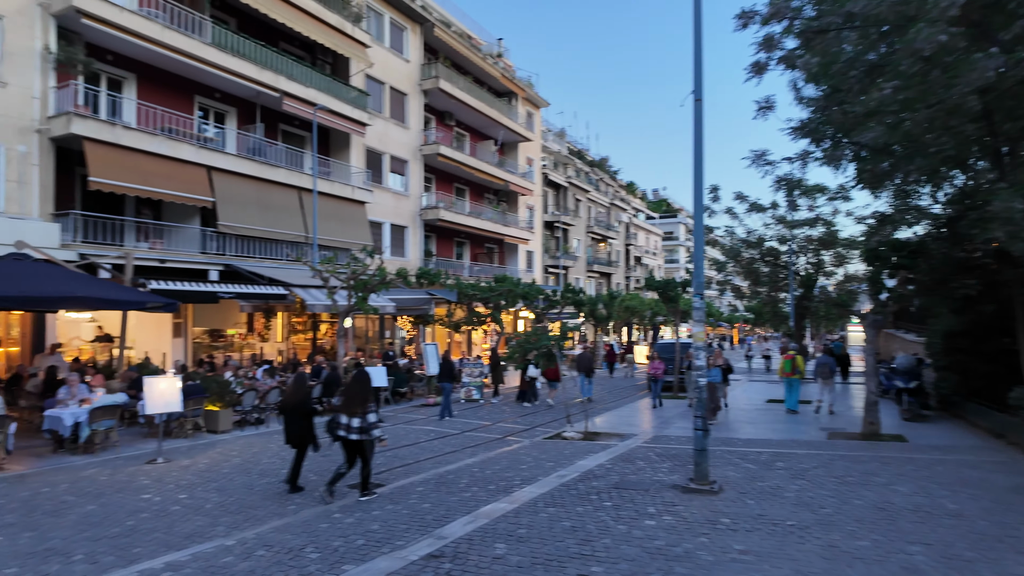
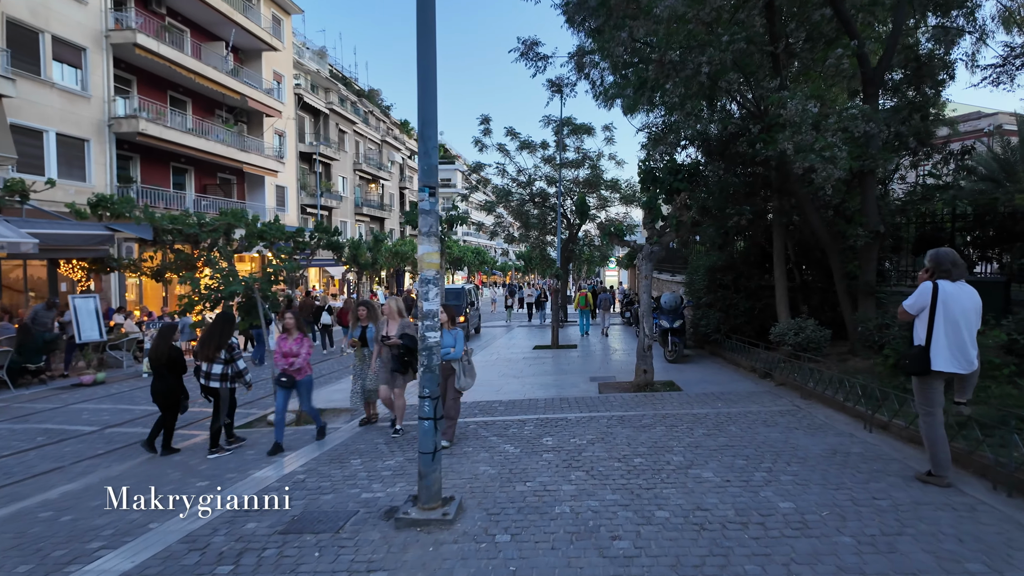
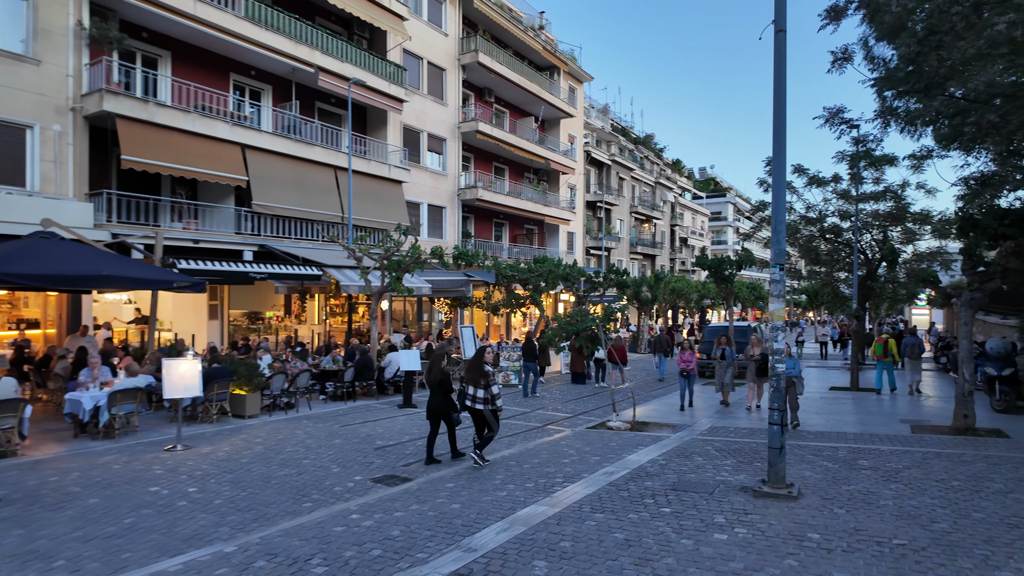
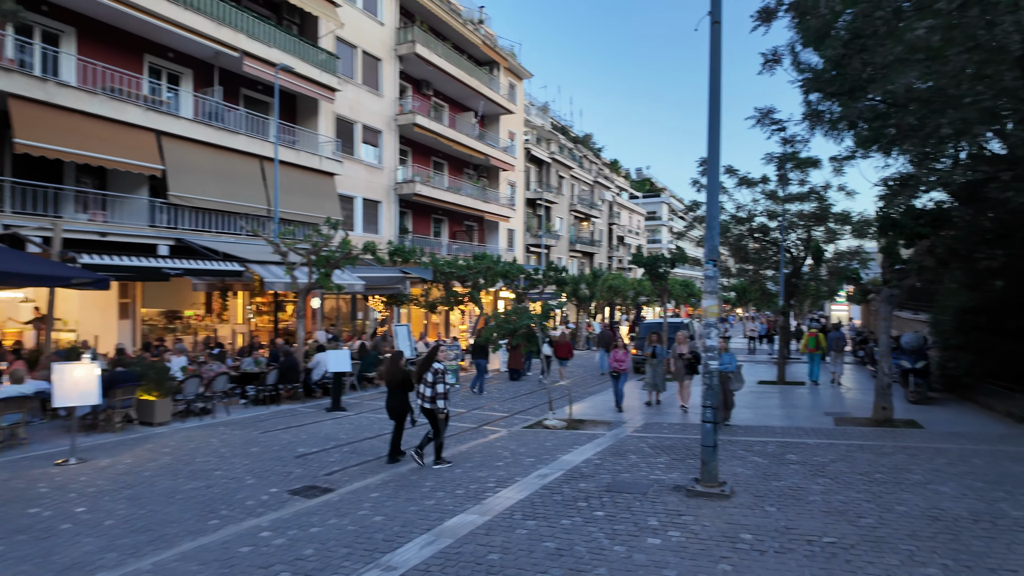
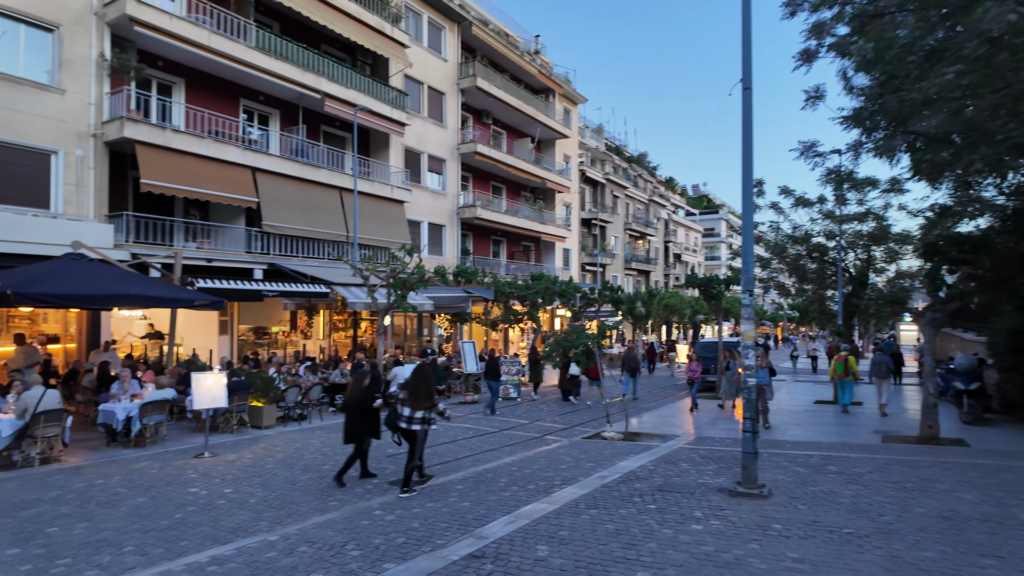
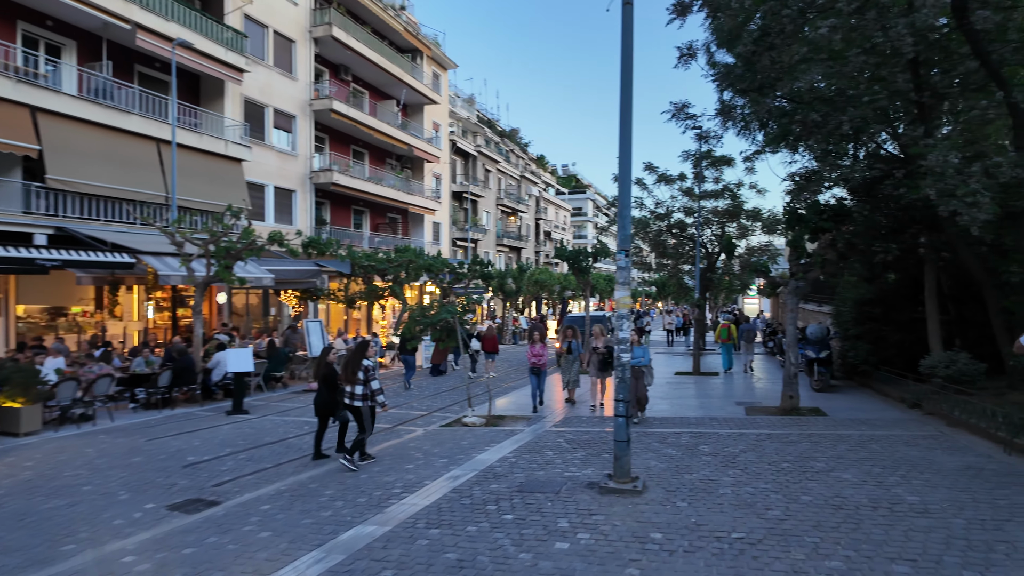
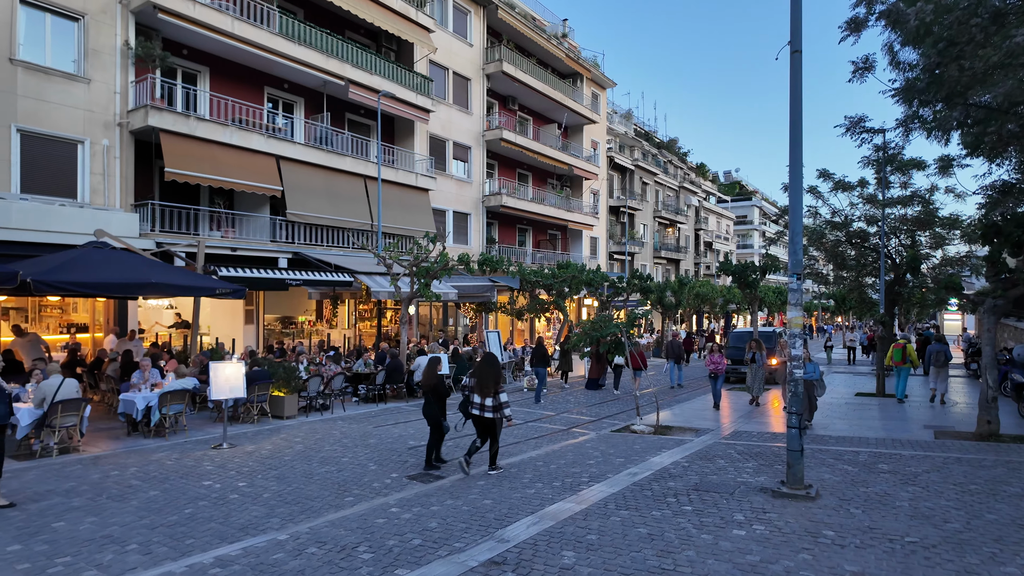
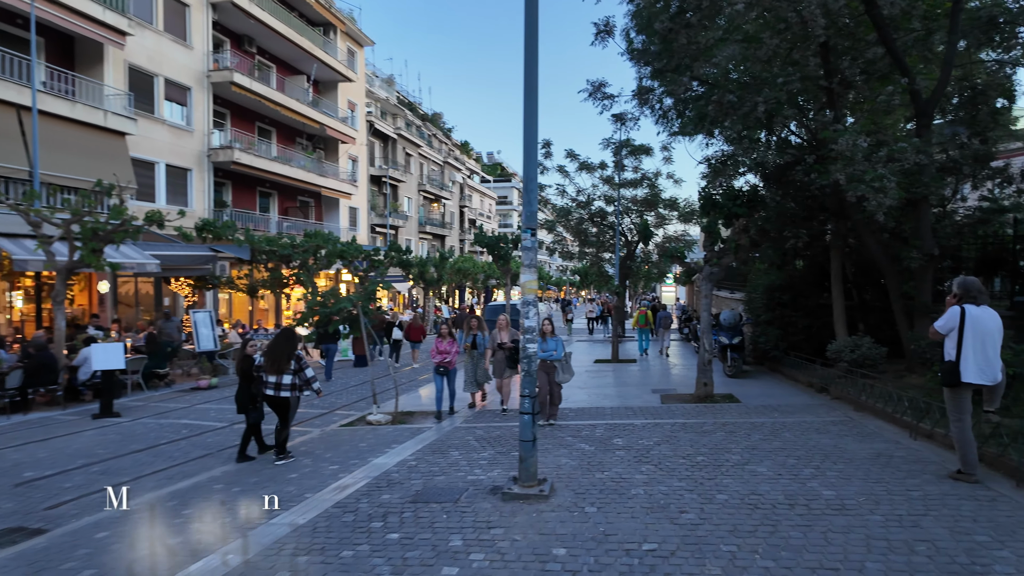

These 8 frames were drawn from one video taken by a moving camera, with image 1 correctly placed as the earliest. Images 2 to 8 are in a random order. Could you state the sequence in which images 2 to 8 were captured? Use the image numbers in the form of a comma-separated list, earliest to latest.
5, 7, 3, 4, 6, 8, 2
